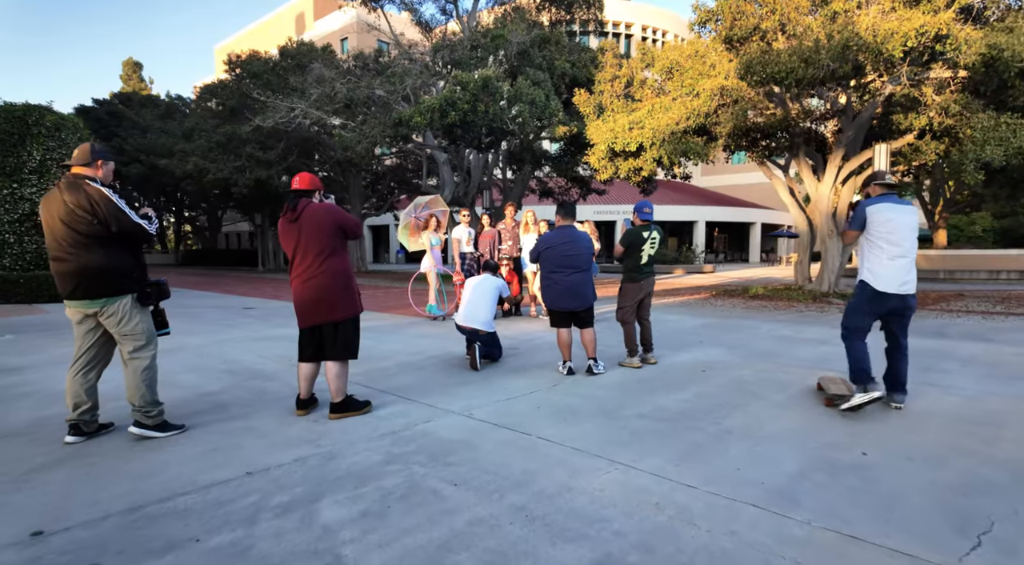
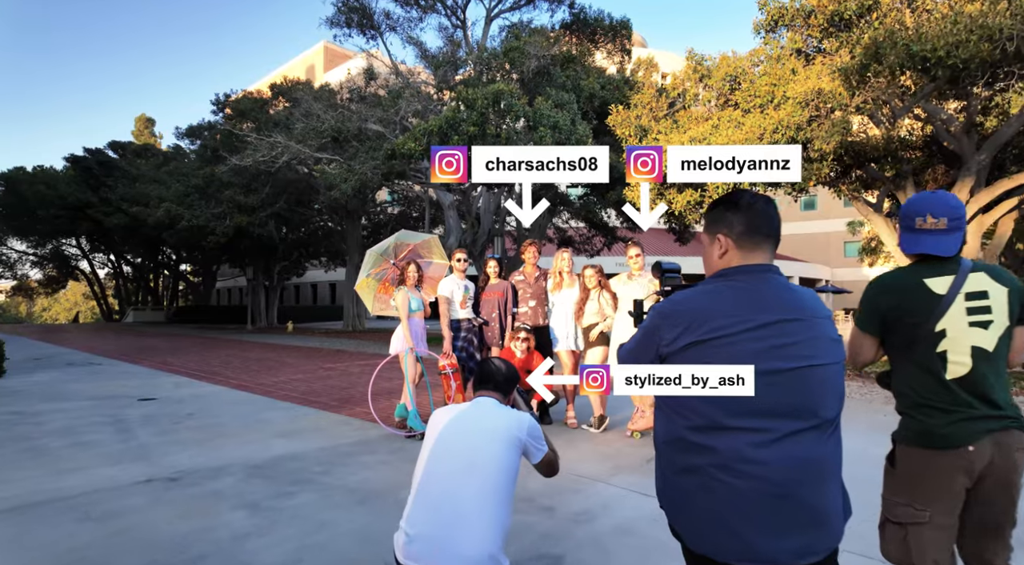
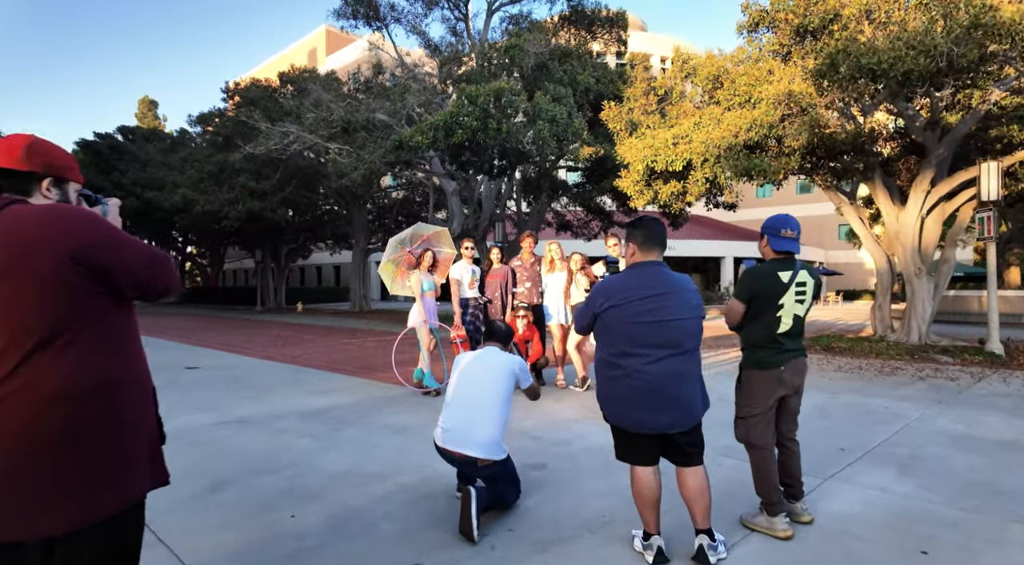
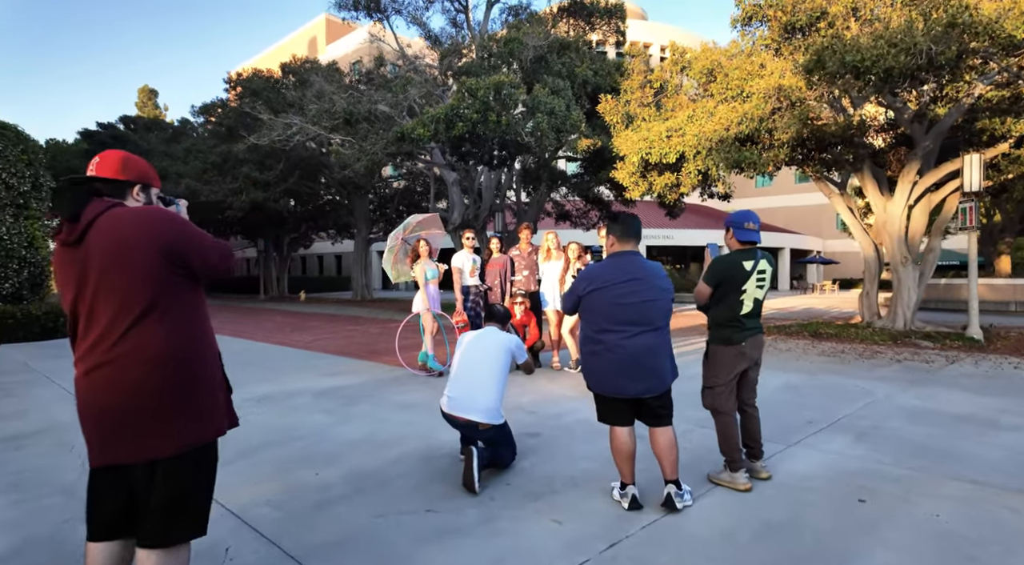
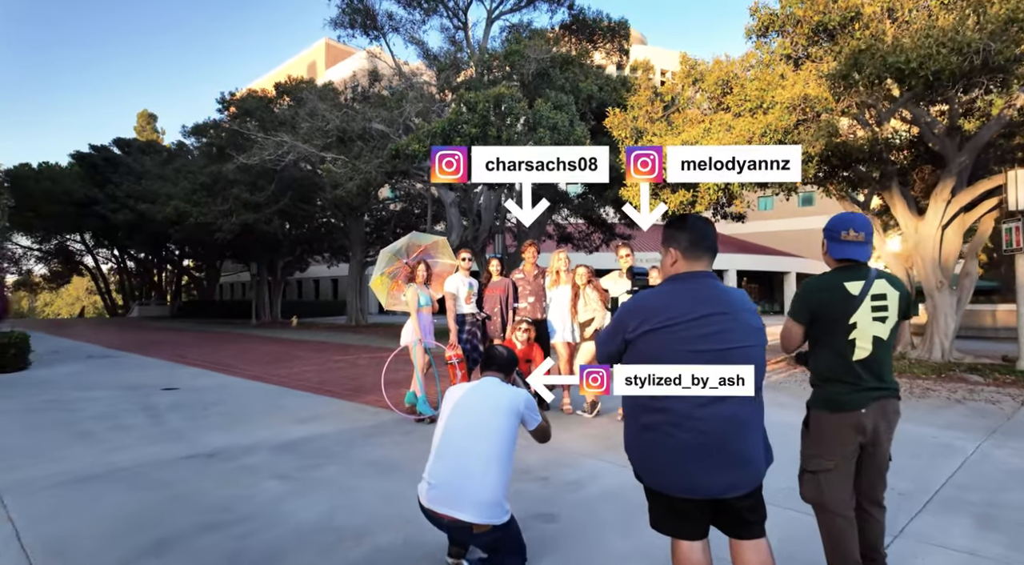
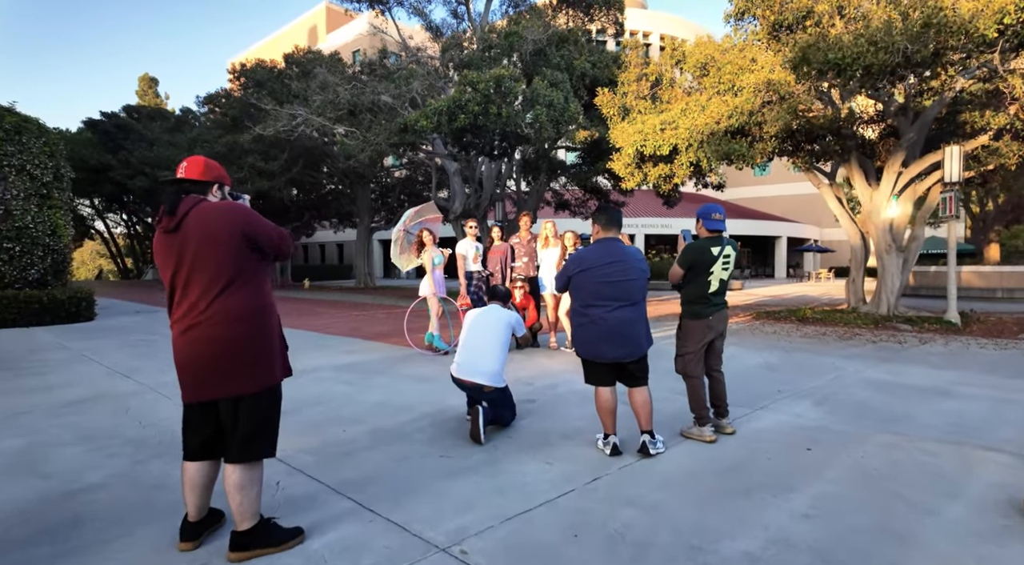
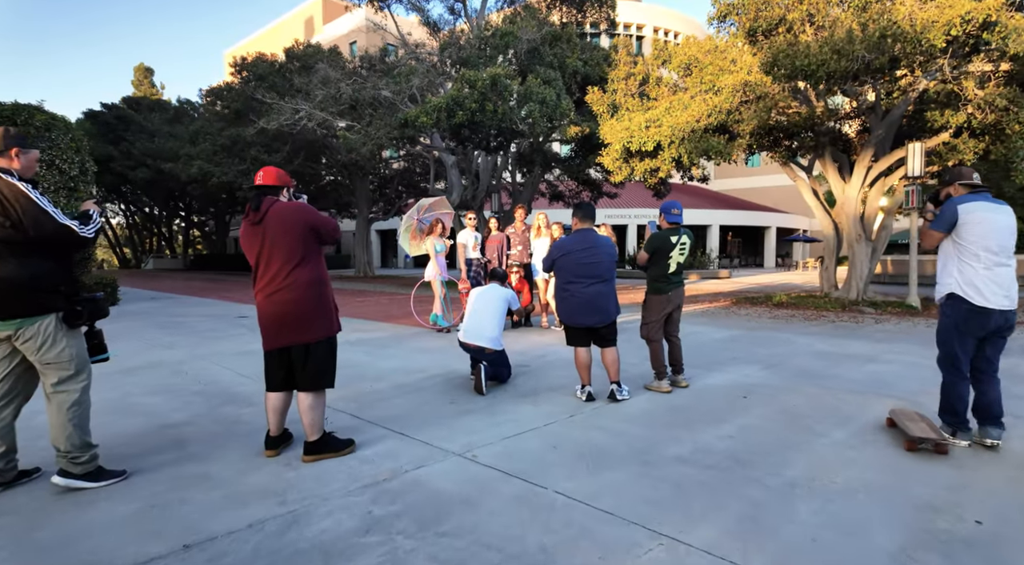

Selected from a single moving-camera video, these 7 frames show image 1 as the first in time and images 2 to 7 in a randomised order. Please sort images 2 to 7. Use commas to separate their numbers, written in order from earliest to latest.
7, 6, 4, 3, 5, 2
